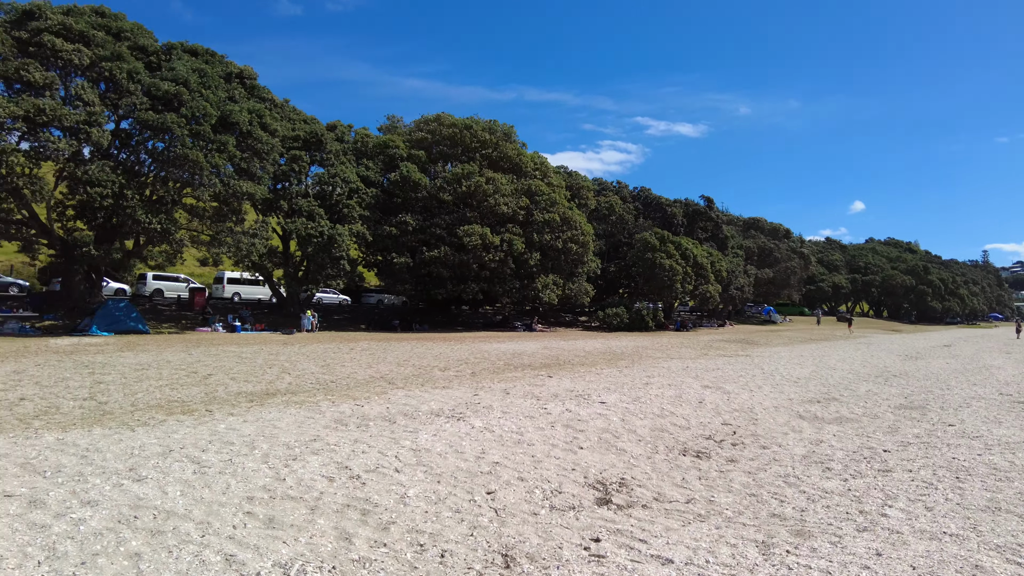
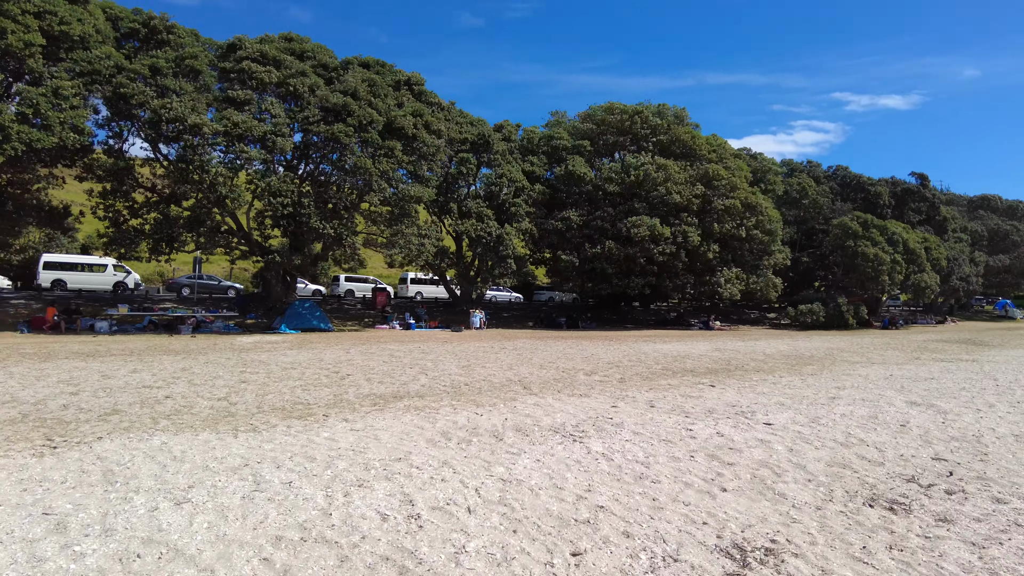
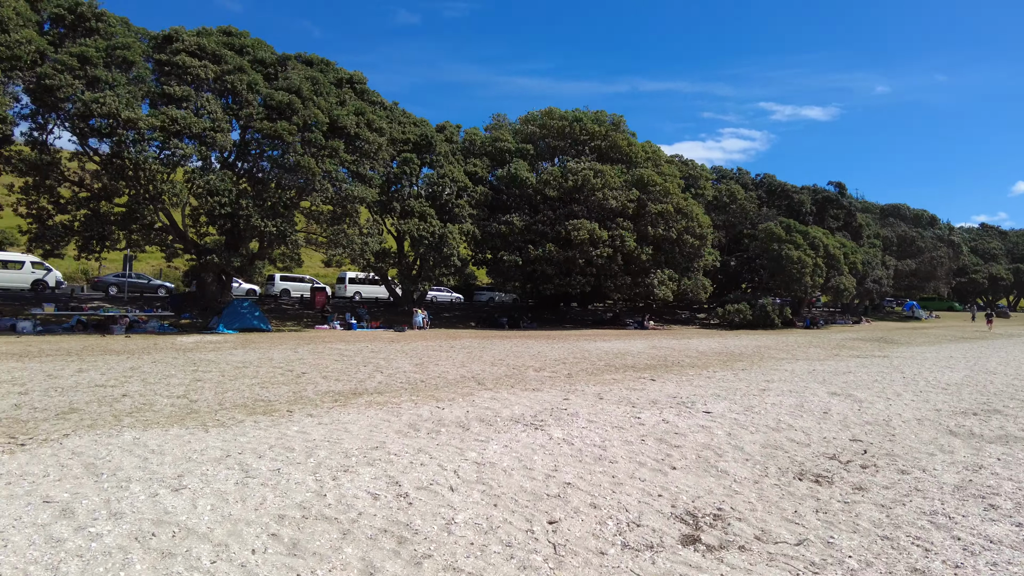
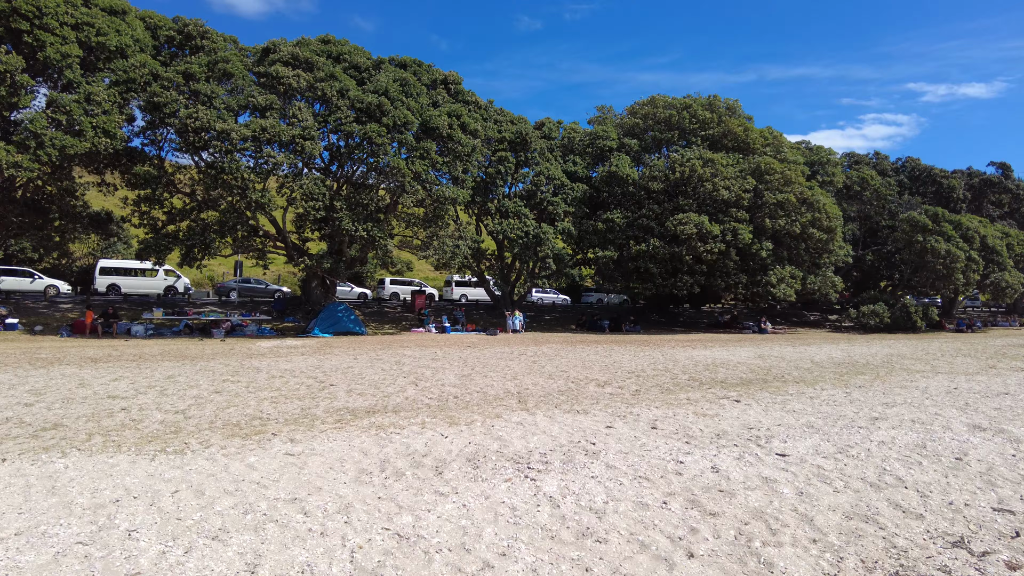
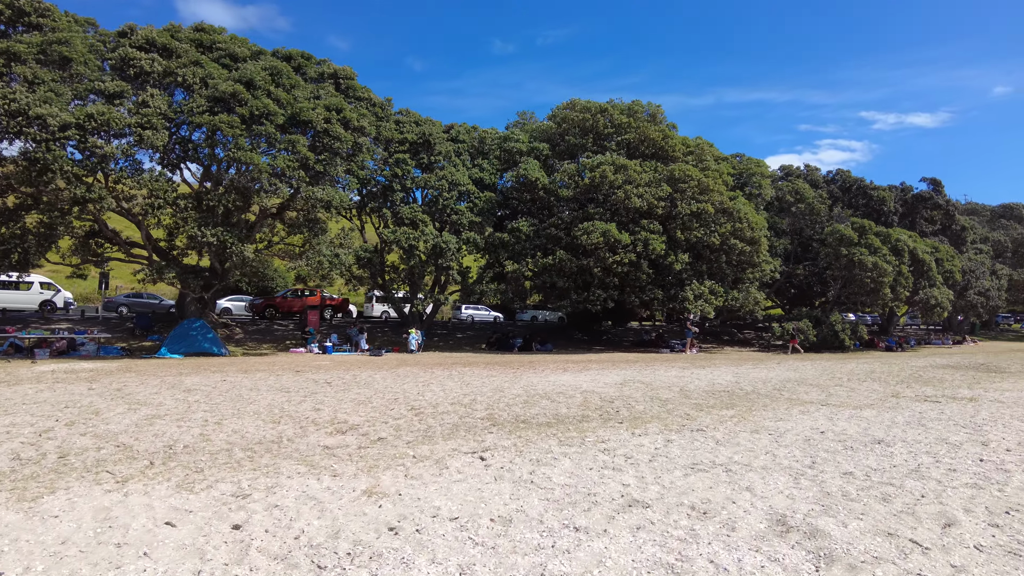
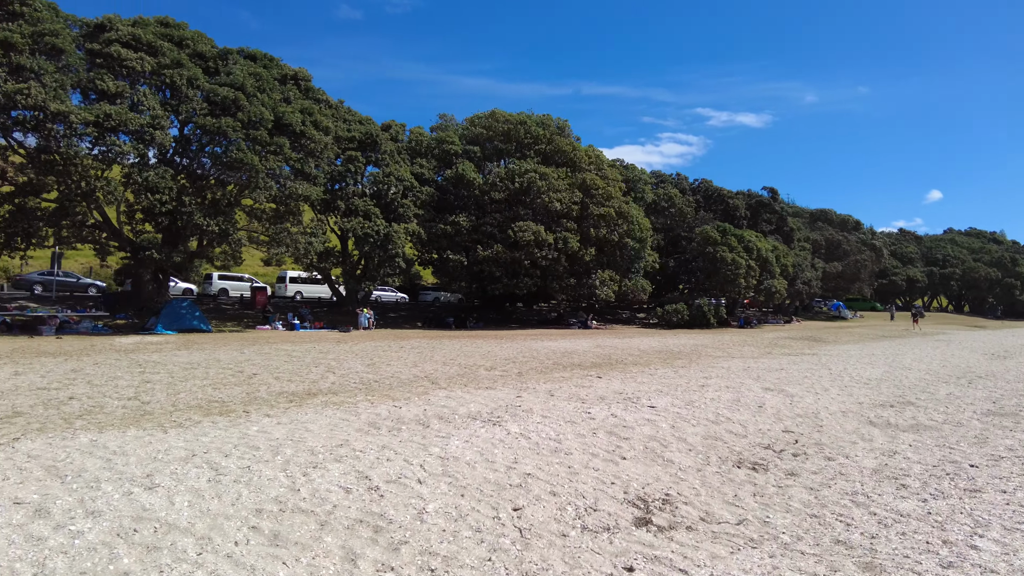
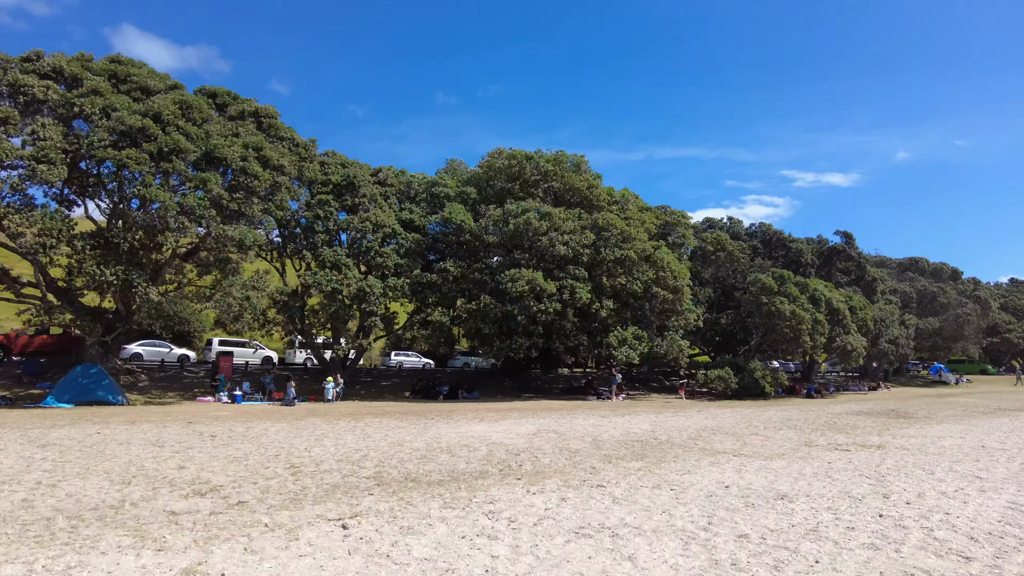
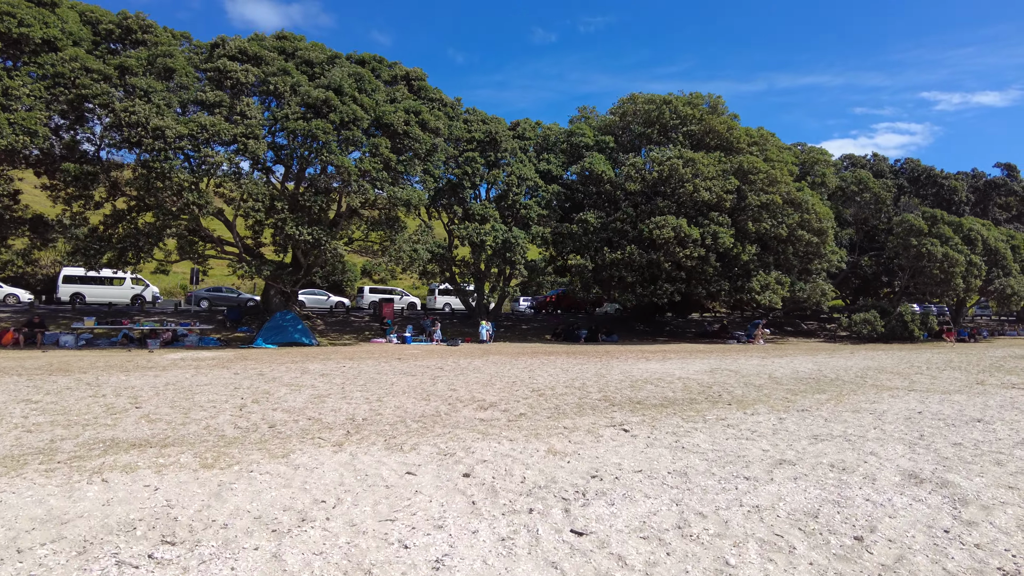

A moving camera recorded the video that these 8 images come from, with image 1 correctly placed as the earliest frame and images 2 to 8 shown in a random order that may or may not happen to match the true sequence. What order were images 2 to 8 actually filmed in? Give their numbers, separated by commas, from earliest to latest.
6, 3, 2, 4, 8, 5, 7
